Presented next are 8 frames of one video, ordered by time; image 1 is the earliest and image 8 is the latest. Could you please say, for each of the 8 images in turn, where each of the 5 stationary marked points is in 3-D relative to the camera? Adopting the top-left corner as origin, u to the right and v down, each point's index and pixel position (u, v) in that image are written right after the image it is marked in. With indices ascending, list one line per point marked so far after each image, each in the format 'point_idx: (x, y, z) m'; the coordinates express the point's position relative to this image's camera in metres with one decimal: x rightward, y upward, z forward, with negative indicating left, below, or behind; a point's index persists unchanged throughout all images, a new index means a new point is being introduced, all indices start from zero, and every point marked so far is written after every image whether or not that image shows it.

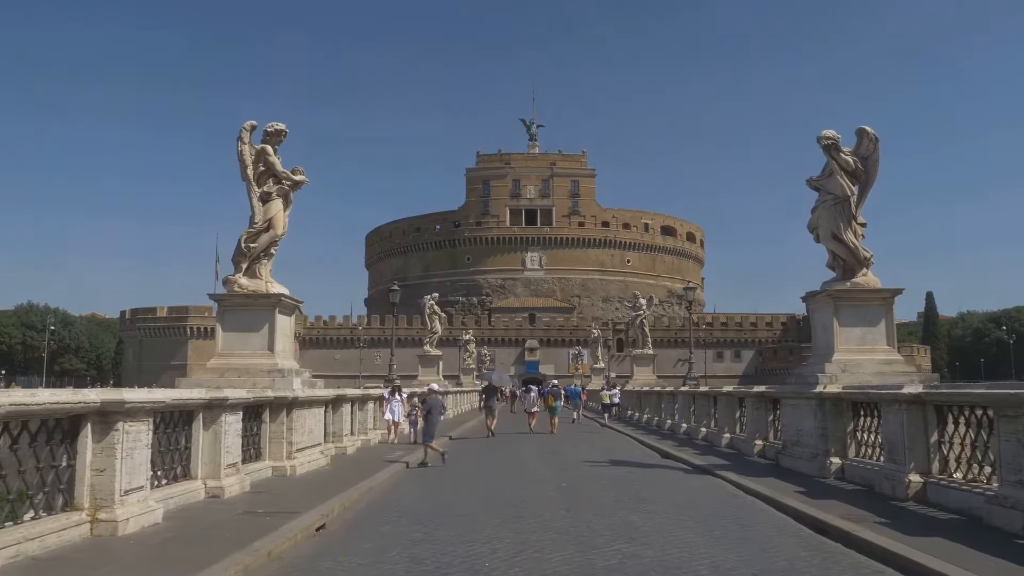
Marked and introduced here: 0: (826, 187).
0: (+4.6, +1.5, +12.1) m
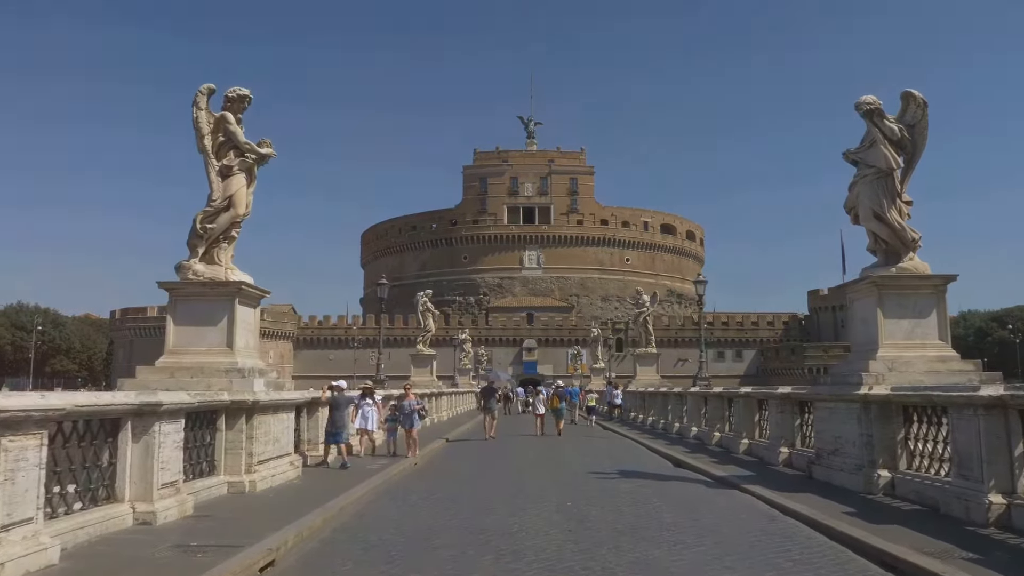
0: (+4.5, +1.6, +10.6) m
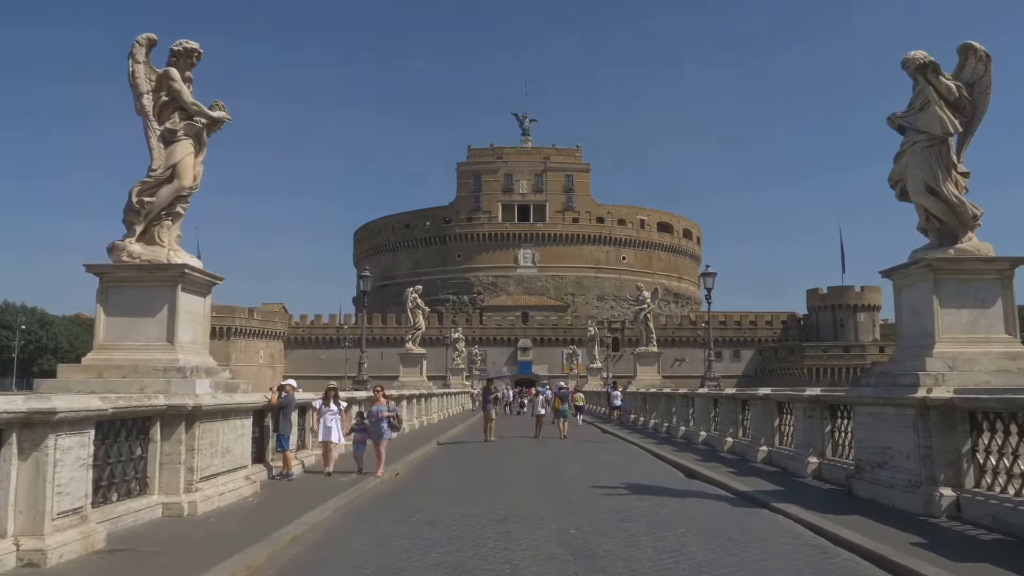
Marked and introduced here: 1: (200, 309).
0: (+4.4, +1.8, +9.1) m
1: (-3.5, -0.2, +9.3) m
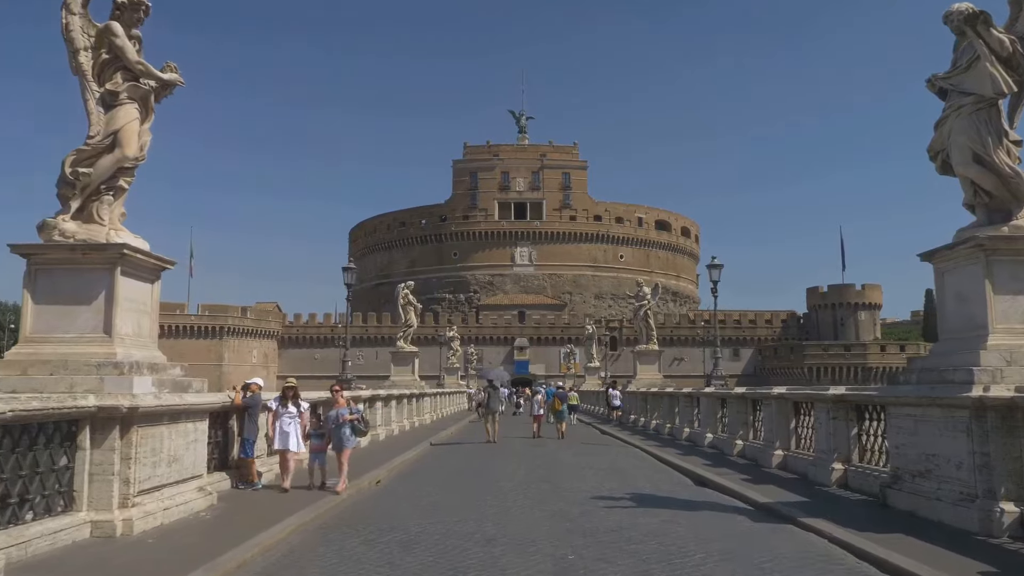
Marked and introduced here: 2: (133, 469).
0: (+4.3, +1.9, +8.0) m
1: (-3.6, -0.1, +8.1) m
2: (-3.2, -1.5, +6.9) m
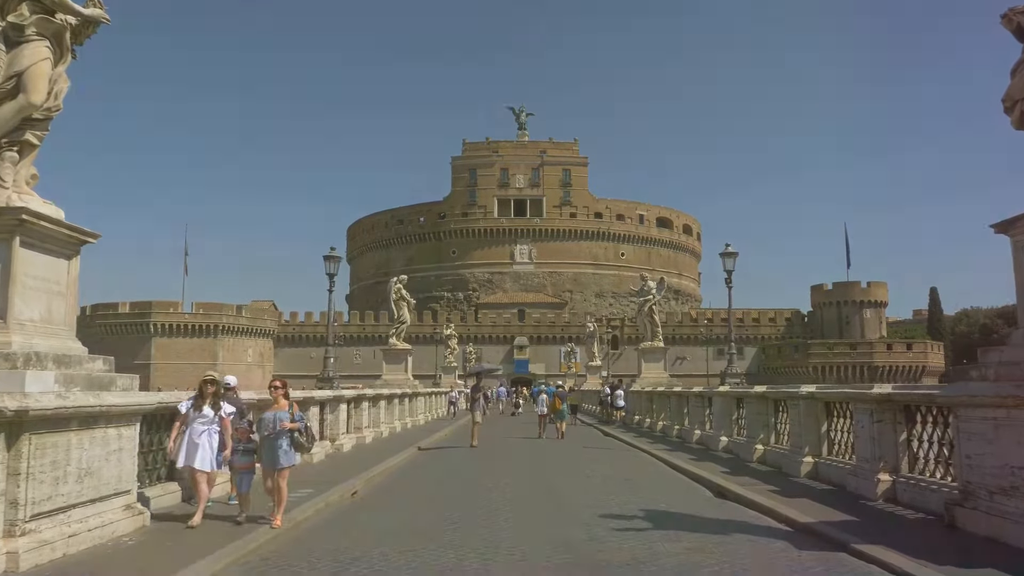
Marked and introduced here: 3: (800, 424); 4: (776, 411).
0: (+4.2, +2.1, +6.6) m
1: (-3.6, +0.1, +6.7) m
2: (-3.2, -1.3, +5.5) m
3: (+3.9, -1.8, +11.2) m
4: (+4.0, -1.9, +12.7) m
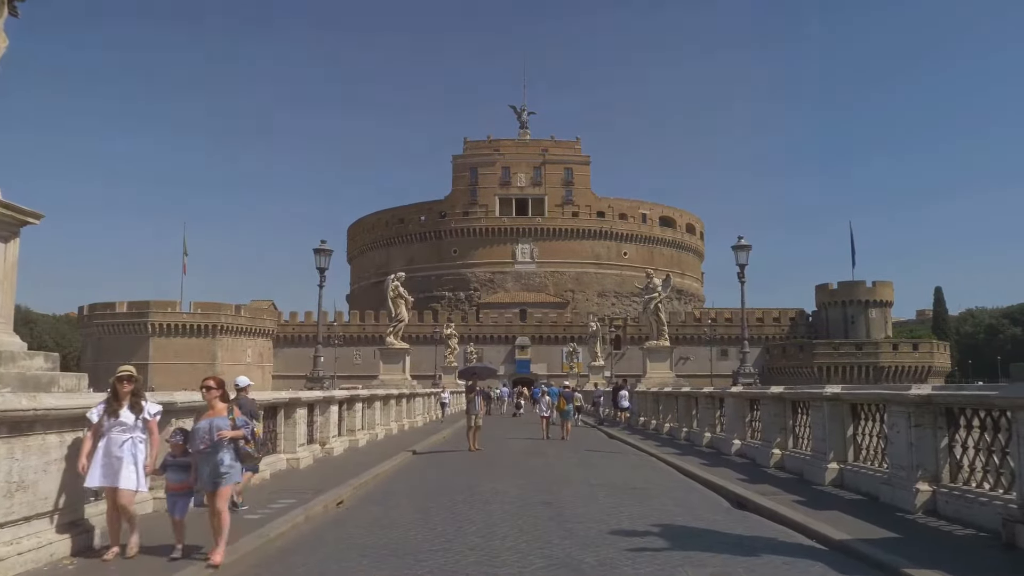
0: (+4.2, +2.2, +5.7) m
1: (-3.6, +0.2, +5.9) m
2: (-3.2, -1.2, +4.7) m
3: (+3.9, -1.7, +10.3) m
4: (+4.0, -1.8, +11.8) m
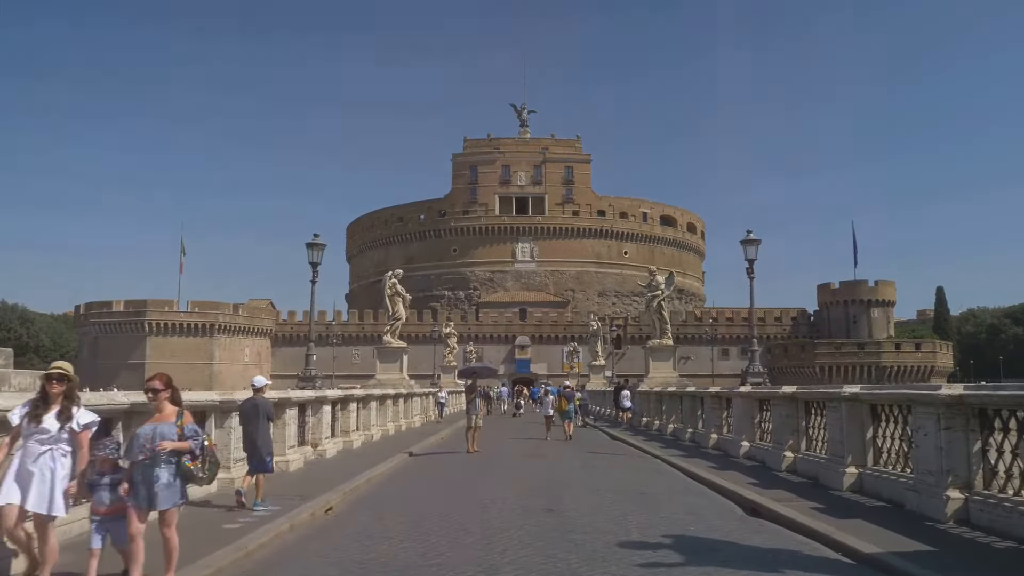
0: (+4.2, +2.3, +5.2) m
1: (-3.6, +0.3, +5.3) m
2: (-3.2, -1.1, +4.1) m
3: (+3.9, -1.7, +9.8) m
4: (+4.0, -1.7, +11.3) m
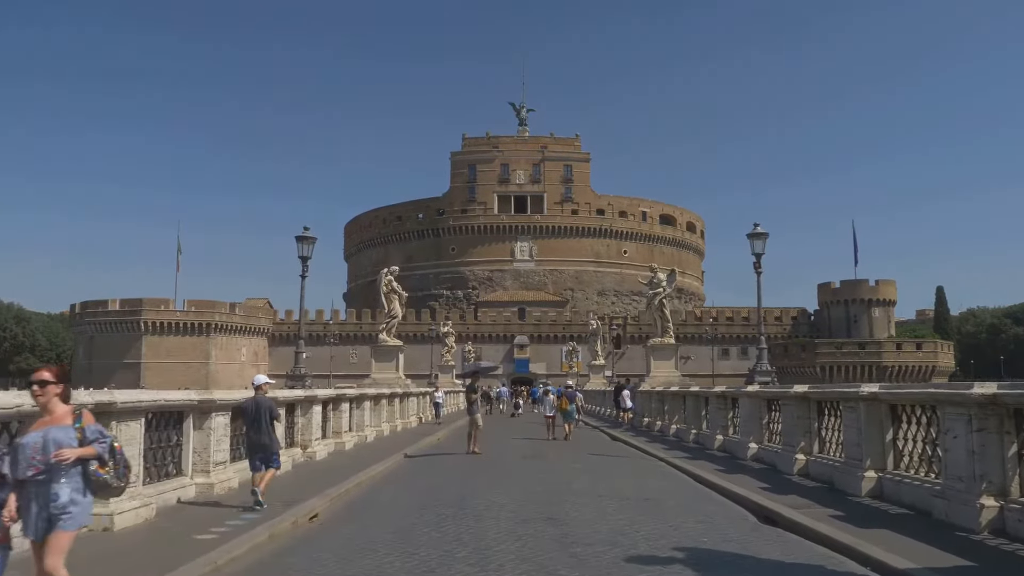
0: (+4.2, +2.4, +4.6) m
1: (-3.7, +0.4, +4.7) m
2: (-3.3, -1.1, +3.5) m
3: (+3.9, -1.6, +9.2) m
4: (+4.0, -1.6, +10.7) m
